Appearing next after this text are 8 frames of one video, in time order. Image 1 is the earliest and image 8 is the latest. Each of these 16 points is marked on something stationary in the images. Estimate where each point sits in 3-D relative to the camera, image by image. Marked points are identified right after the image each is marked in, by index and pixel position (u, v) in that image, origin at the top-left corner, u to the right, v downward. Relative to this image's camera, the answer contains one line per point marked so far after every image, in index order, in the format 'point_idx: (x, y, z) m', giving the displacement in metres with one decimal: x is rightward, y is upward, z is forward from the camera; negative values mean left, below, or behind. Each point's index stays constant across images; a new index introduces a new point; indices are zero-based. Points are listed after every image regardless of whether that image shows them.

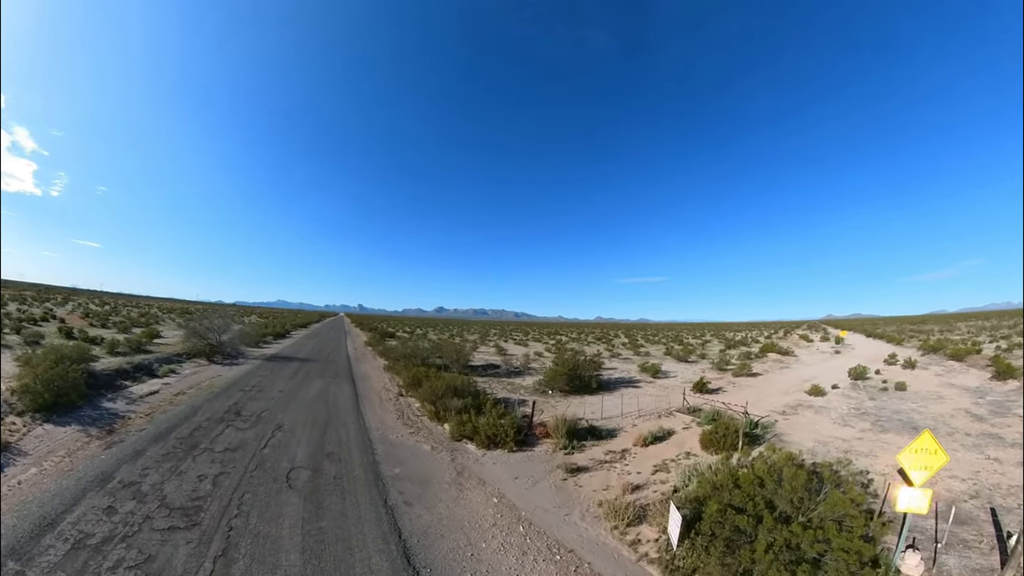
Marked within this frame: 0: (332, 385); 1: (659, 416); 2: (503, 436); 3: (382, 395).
0: (-8.2, -4.4, +15.9) m
1: (+7.1, -5.8, +16.8) m
2: (-0.2, -4.5, +10.6) m
3: (-5.6, -4.5, +14.6) m
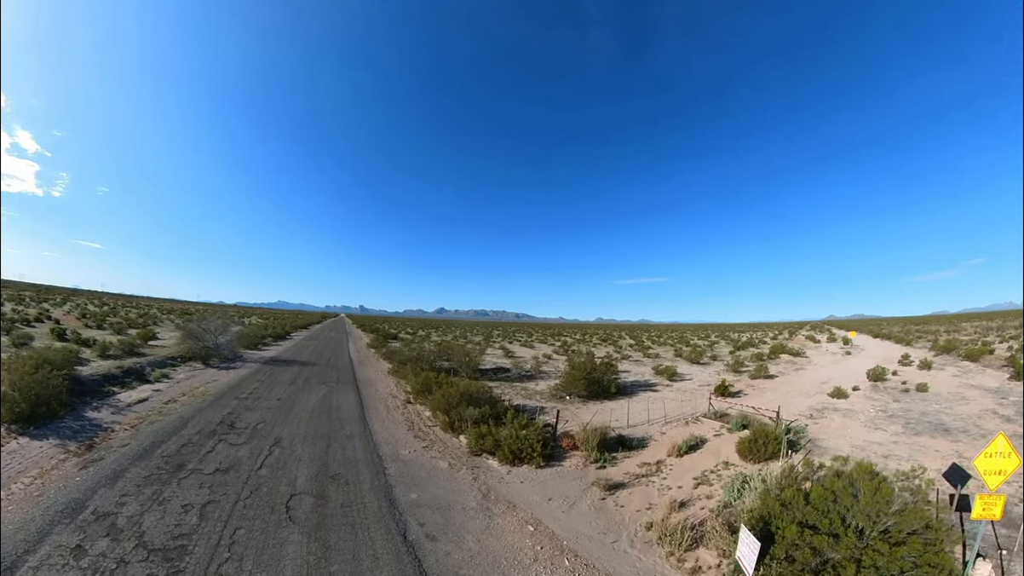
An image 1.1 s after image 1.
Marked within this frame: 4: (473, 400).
0: (-7.5, -4.4, +14.9) m
1: (+7.8, -5.8, +15.7) m
2: (+0.5, -4.4, +9.5) m
3: (-4.9, -4.5, +13.6) m
4: (-1.3, -3.9, +11.9) m
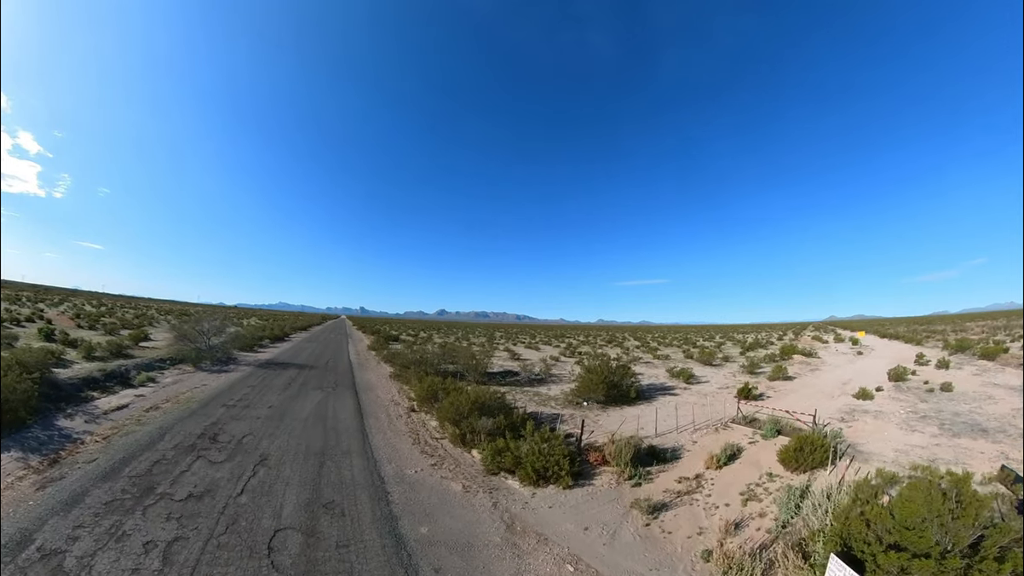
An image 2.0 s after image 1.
0: (-7.0, -4.3, +13.6) m
1: (+8.3, -5.6, +14.5) m
2: (+1.0, -4.3, +8.3) m
3: (-4.4, -4.3, +12.3) m
4: (-0.8, -3.8, +10.6) m
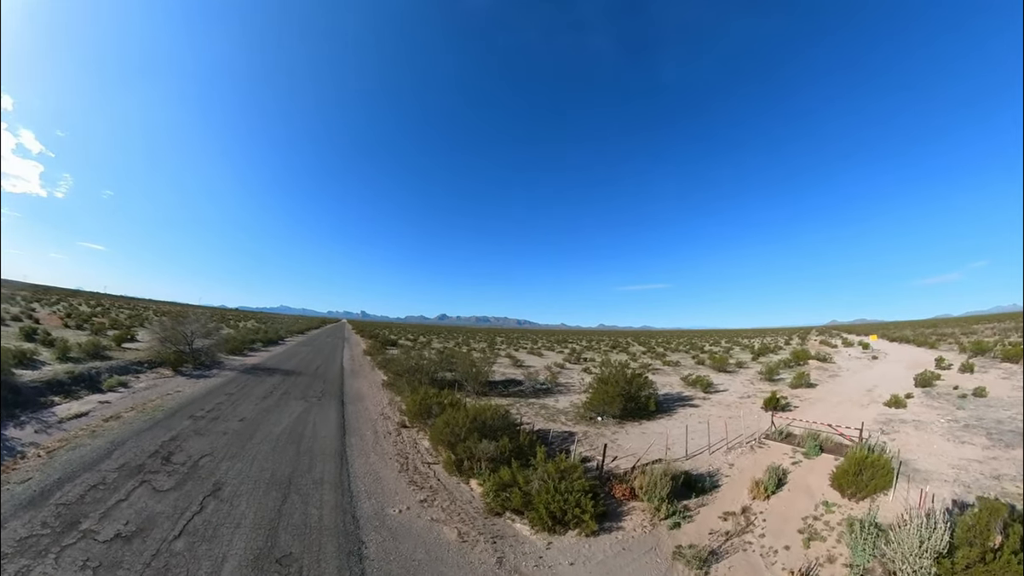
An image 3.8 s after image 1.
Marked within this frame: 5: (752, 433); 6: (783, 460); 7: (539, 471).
0: (-6.8, -4.2, +12.0) m
1: (+8.5, -5.5, +12.8) m
2: (+1.2, -4.1, +6.6) m
3: (-4.2, -4.2, +10.7) m
4: (-0.6, -3.6, +9.0) m
5: (+10.1, -5.8, +14.9) m
6: (+8.8, -5.5, +12.0) m
7: (+0.6, -3.9, +7.6) m
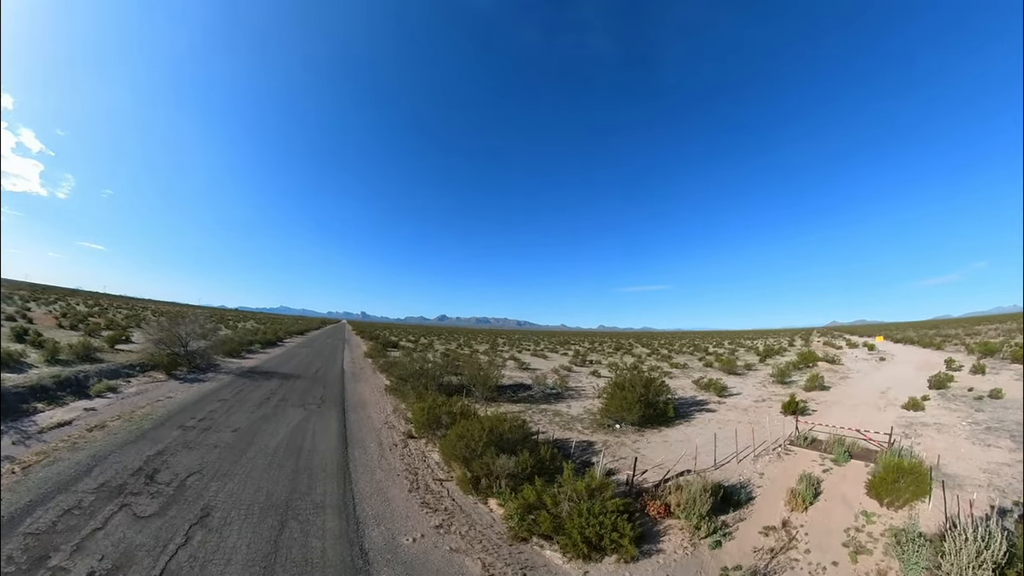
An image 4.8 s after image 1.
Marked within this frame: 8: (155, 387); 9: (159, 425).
0: (-6.4, -4.2, +11.3) m
1: (+8.9, -5.5, +12.0) m
2: (+1.6, -4.1, +5.9) m
3: (-3.7, -4.2, +10.0) m
4: (-0.2, -3.6, +8.2) m
5: (+10.5, -5.8, +14.1) m
6: (+9.3, -5.6, +11.2) m
7: (+1.0, -3.9, +6.9) m
8: (-15.5, -4.3, +15.3) m
9: (-10.0, -3.9, +10.0) m
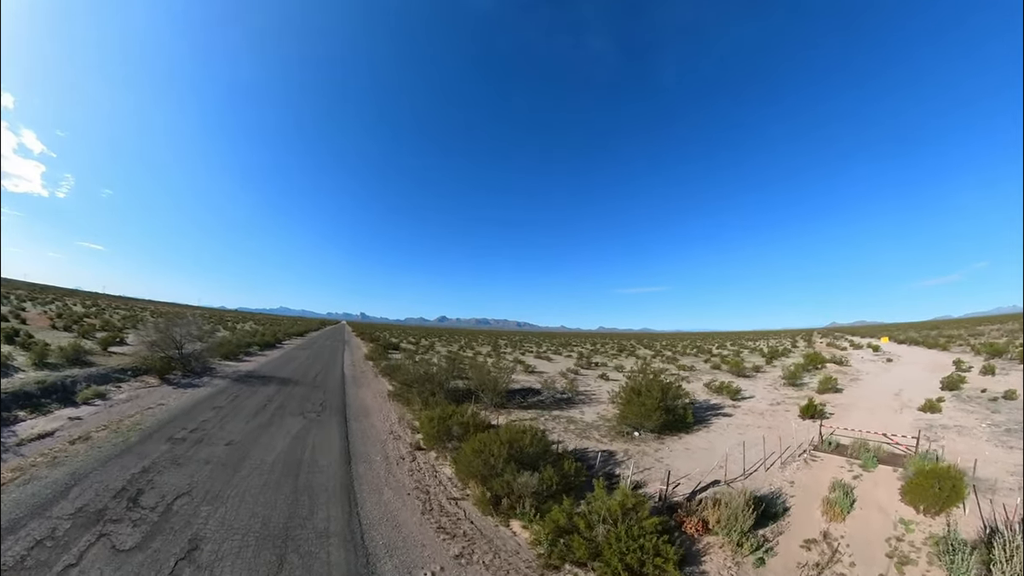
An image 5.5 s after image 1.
0: (-6.0, -4.2, +10.6) m
1: (+9.3, -5.6, +11.4) m
2: (+2.0, -4.1, +5.2) m
3: (-3.3, -4.3, +9.3) m
4: (+0.2, -3.6, +7.5) m
5: (+10.9, -5.8, +13.5) m
6: (+9.7, -5.6, +10.5) m
7: (+1.5, -3.9, +6.2) m
8: (-15.1, -4.3, +14.5) m
9: (-9.6, -3.9, +9.3) m
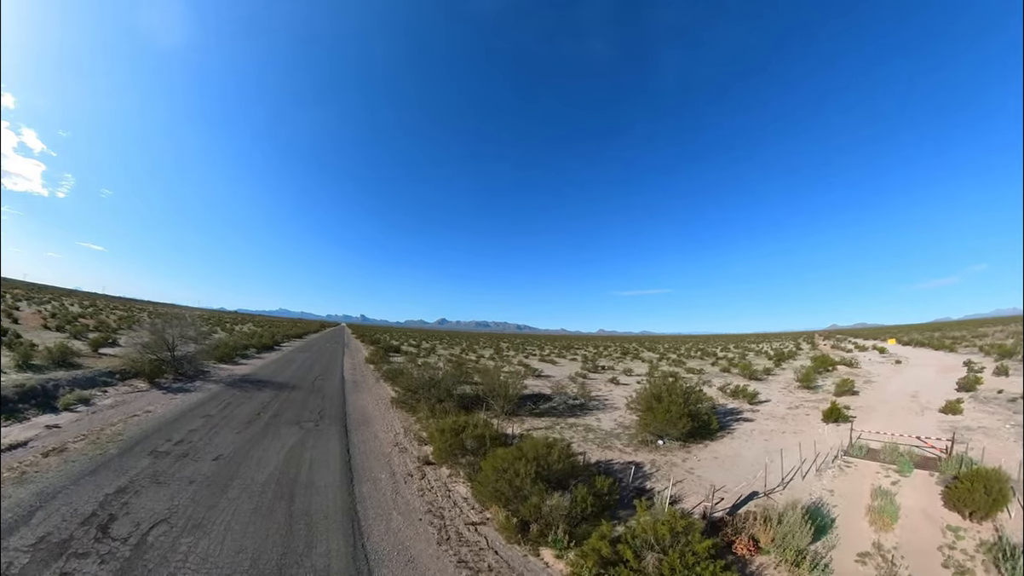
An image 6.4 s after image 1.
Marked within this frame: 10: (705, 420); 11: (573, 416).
0: (-5.5, -4.2, +9.7) m
1: (+9.8, -5.5, +10.5) m
2: (+2.5, -4.0, +4.3) m
3: (-2.9, -4.2, +8.4) m
4: (+0.7, -3.6, +6.7) m
5: (+11.4, -5.8, +12.6) m
6: (+10.1, -5.5, +9.7) m
7: (+1.9, -3.9, +5.3) m
8: (-14.6, -4.3, +13.7) m
9: (-9.1, -3.9, +8.4) m
10: (+6.9, -4.8, +12.9) m
11: (+2.4, -5.0, +13.7) m
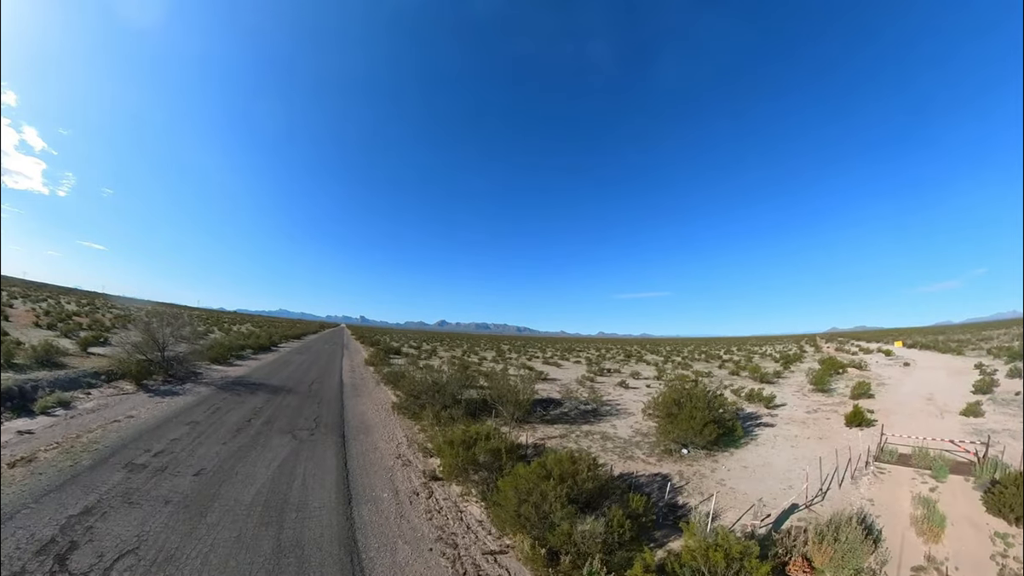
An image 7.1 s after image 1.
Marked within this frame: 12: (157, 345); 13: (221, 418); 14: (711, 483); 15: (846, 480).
0: (-5.2, -4.1, +8.9) m
1: (+10.1, -5.5, +9.7) m
2: (+2.9, -4.0, +3.5) m
3: (-2.5, -4.1, +7.6) m
4: (+1.1, -3.5, +5.9) m
5: (+11.7, -5.8, +11.8) m
6: (+10.5, -5.5, +8.9) m
7: (+2.3, -3.8, +4.5) m
8: (-14.3, -4.1, +12.8) m
9: (-8.8, -3.7, +7.6) m
10: (+7.3, -4.8, +12.1) m
11: (+2.7, -5.0, +12.9) m
12: (-20.0, -3.2, +19.8) m
13: (-9.5, -4.2, +11.6) m
14: (+4.8, -4.8, +8.6) m
15: (+9.5, -5.6, +10.1) m
